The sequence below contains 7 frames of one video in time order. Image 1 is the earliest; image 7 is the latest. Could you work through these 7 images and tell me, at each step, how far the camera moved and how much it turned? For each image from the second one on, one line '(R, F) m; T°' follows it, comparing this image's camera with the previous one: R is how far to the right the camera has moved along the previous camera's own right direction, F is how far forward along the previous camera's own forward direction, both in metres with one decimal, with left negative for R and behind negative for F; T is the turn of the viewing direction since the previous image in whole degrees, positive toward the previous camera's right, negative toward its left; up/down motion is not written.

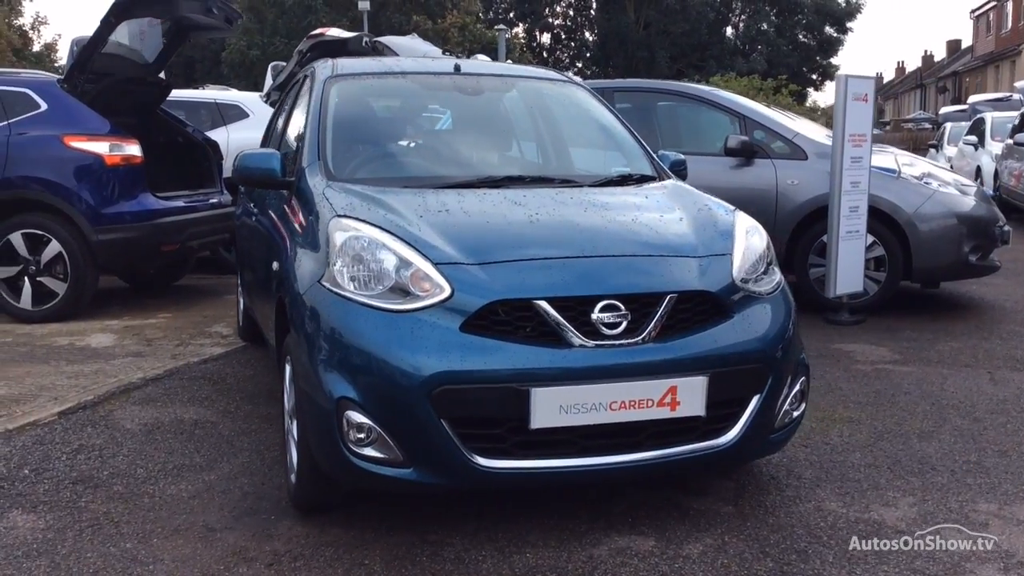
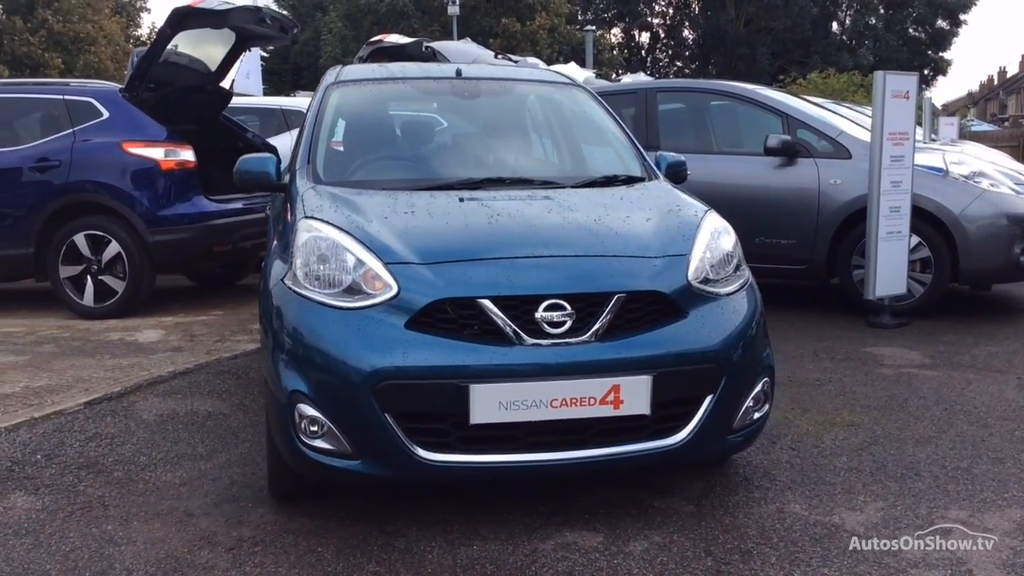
(+0.5, -0.1) m; -6°
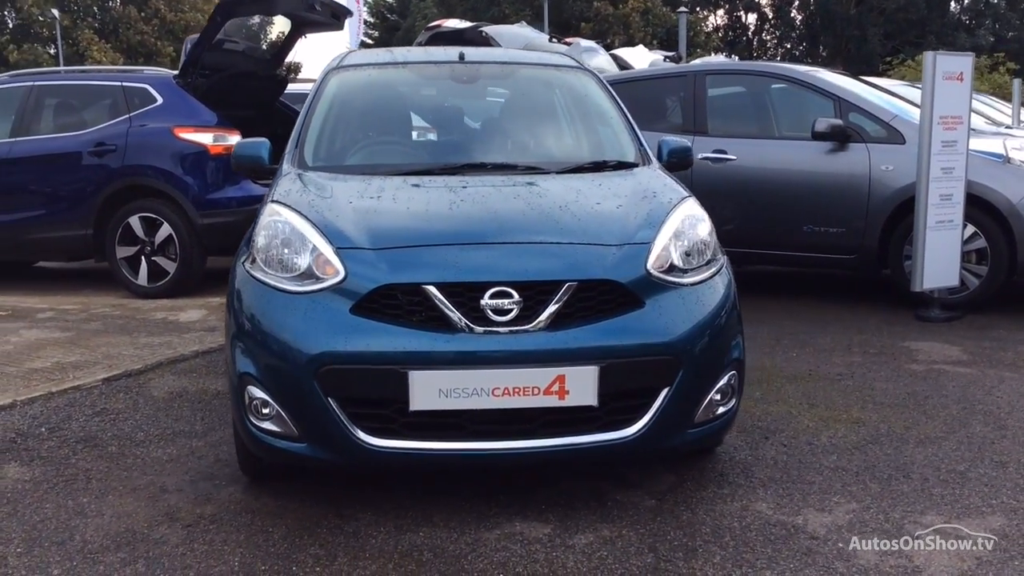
(+0.5, +0.1) m; -6°
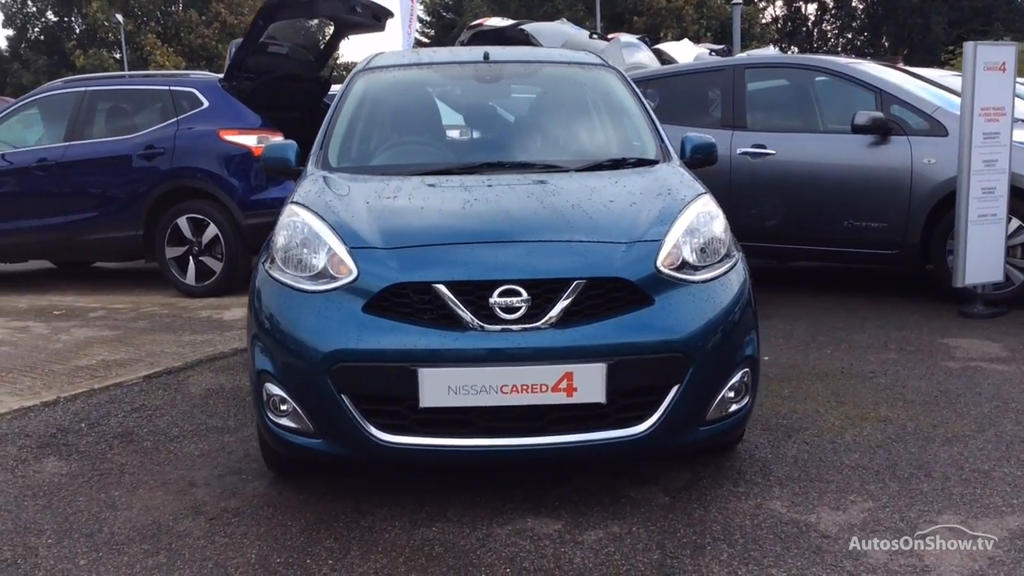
(+0.2, 0.0) m; -3°
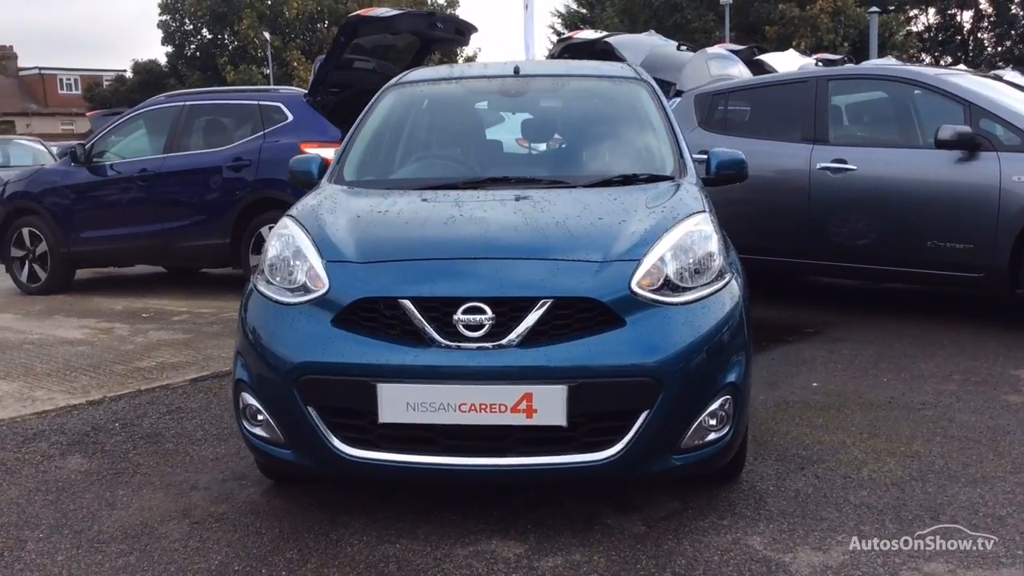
(+0.5, +0.1) m; -8°
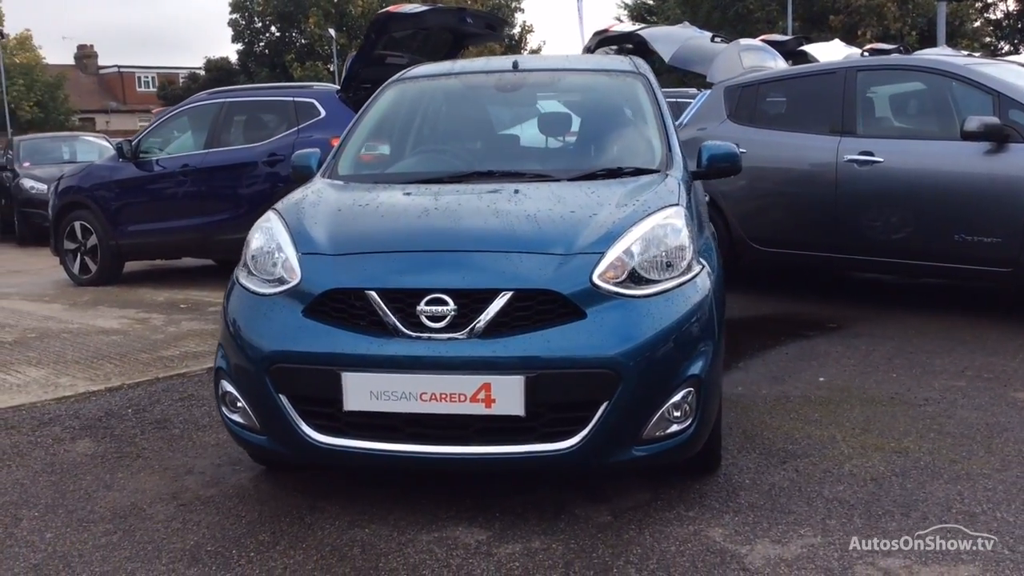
(+0.3, 0.0) m; -4°
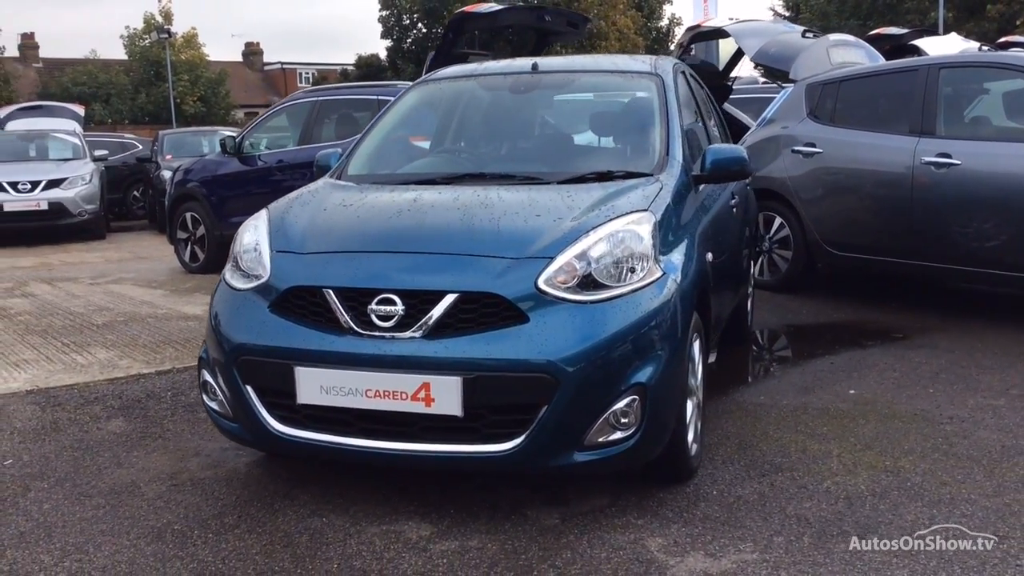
(+0.6, 0.0) m; -9°
